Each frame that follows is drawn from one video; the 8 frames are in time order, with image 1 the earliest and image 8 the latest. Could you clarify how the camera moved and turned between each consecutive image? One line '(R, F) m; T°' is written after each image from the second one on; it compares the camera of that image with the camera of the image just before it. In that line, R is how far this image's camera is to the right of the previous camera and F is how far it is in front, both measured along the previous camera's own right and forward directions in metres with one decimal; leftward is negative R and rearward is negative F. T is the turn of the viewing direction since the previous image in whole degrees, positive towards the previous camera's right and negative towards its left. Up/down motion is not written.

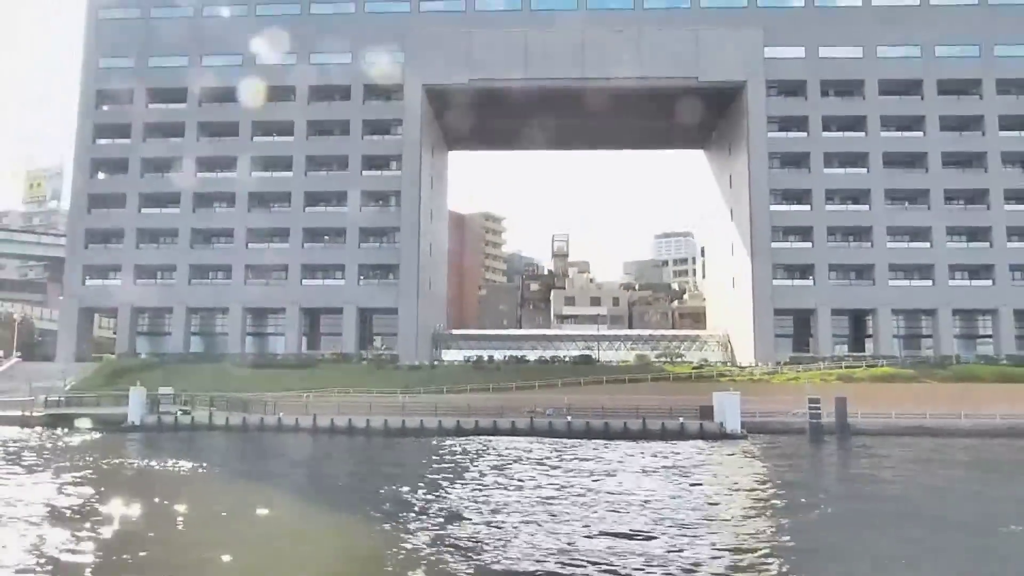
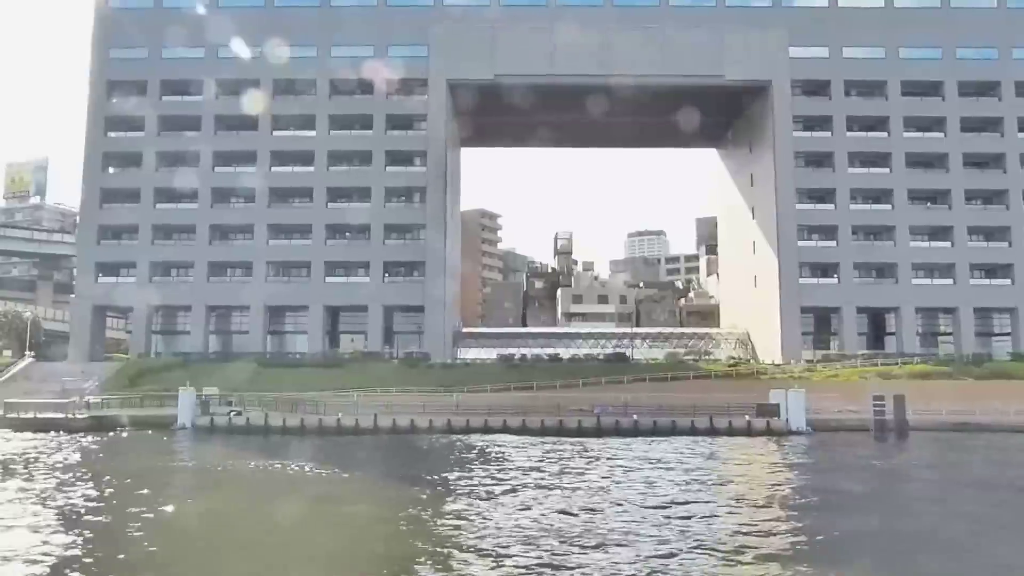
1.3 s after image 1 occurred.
(-4.8, +0.6) m; +3°
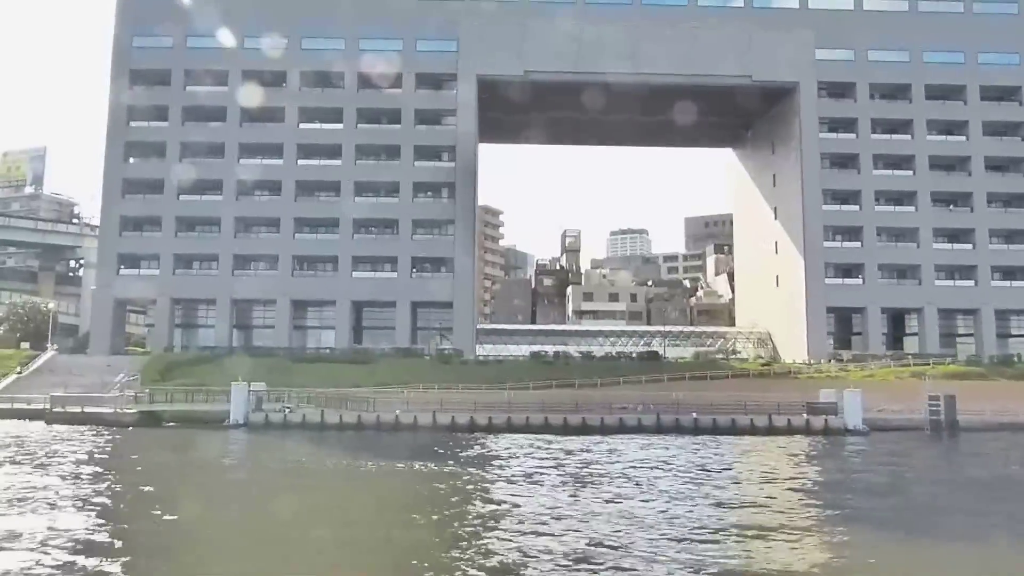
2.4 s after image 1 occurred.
(-4.1, +0.2) m; +2°
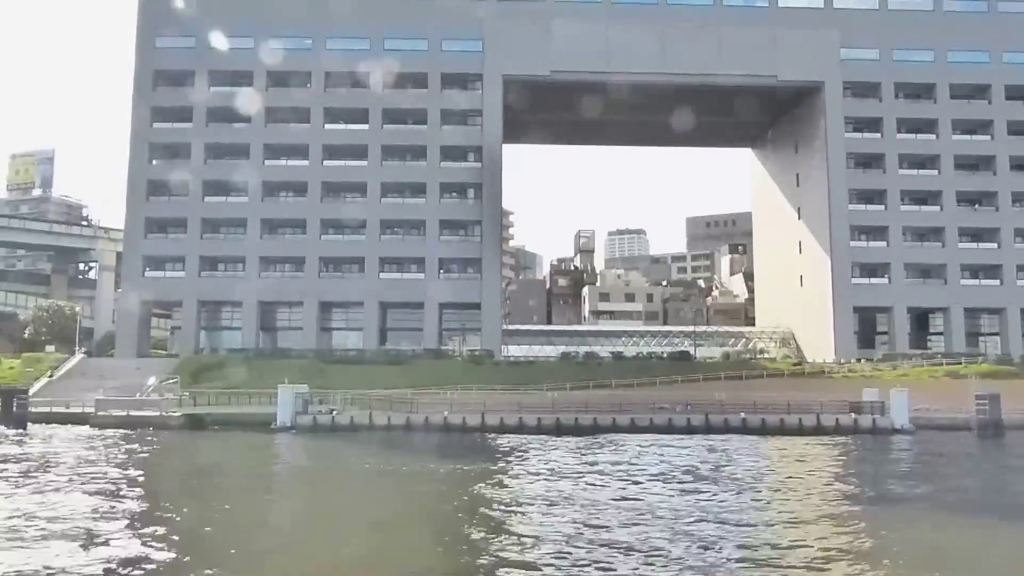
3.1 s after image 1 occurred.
(-2.6, +0.1) m; 0°
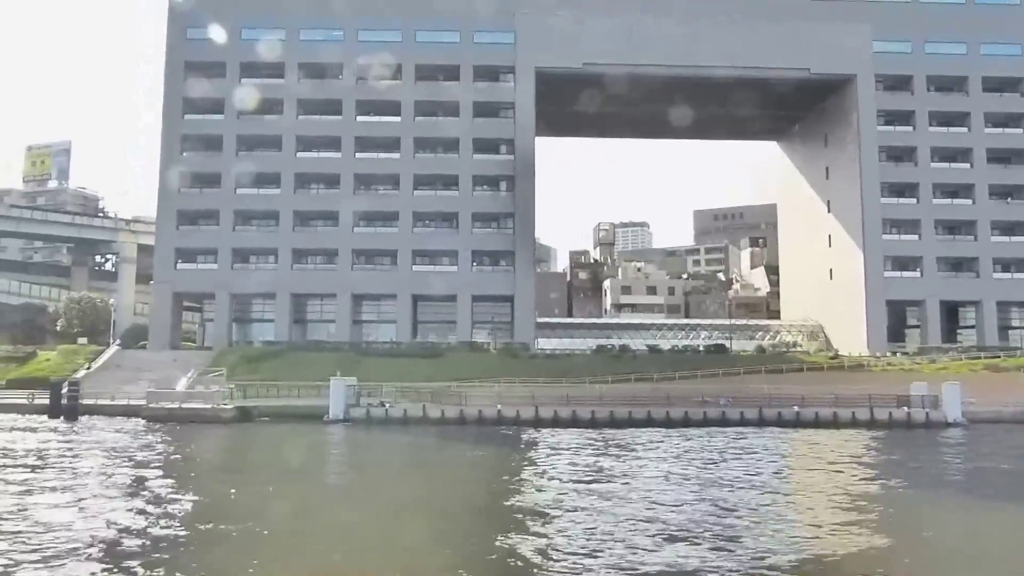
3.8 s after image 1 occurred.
(-2.6, +0.1) m; 0°
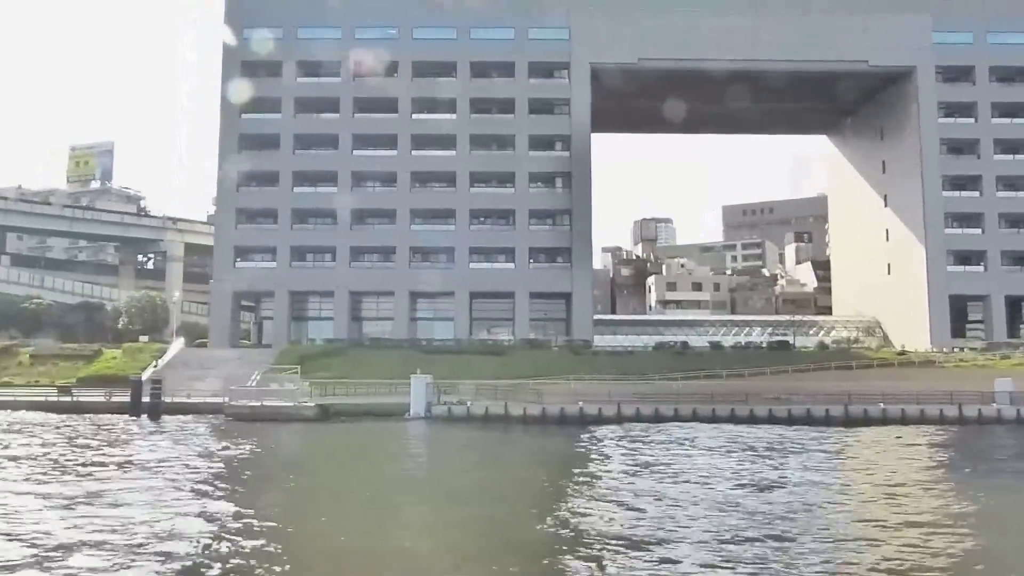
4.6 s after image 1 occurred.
(-3.0, +0.2) m; -1°
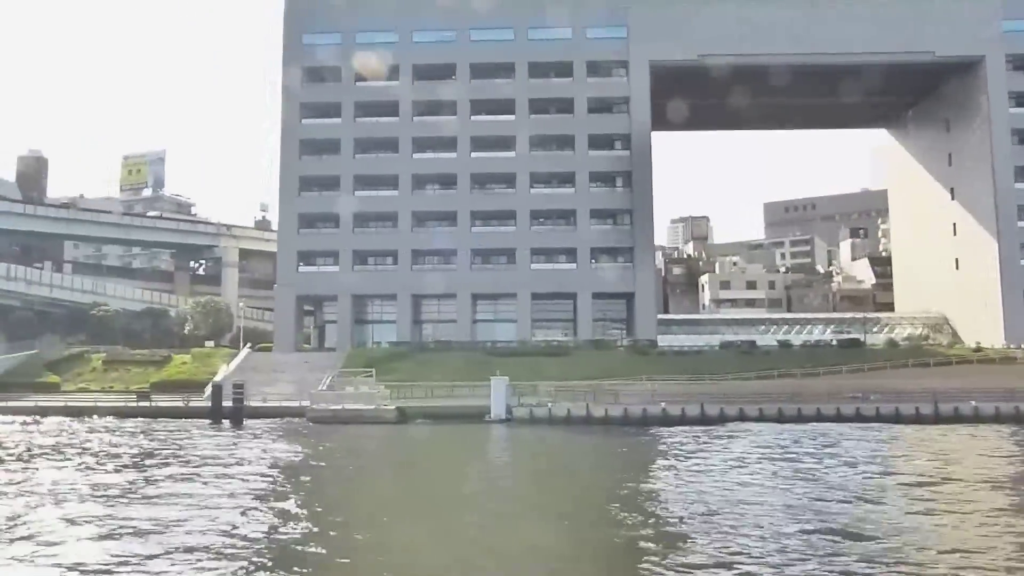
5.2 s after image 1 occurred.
(-2.3, +0.2) m; -2°
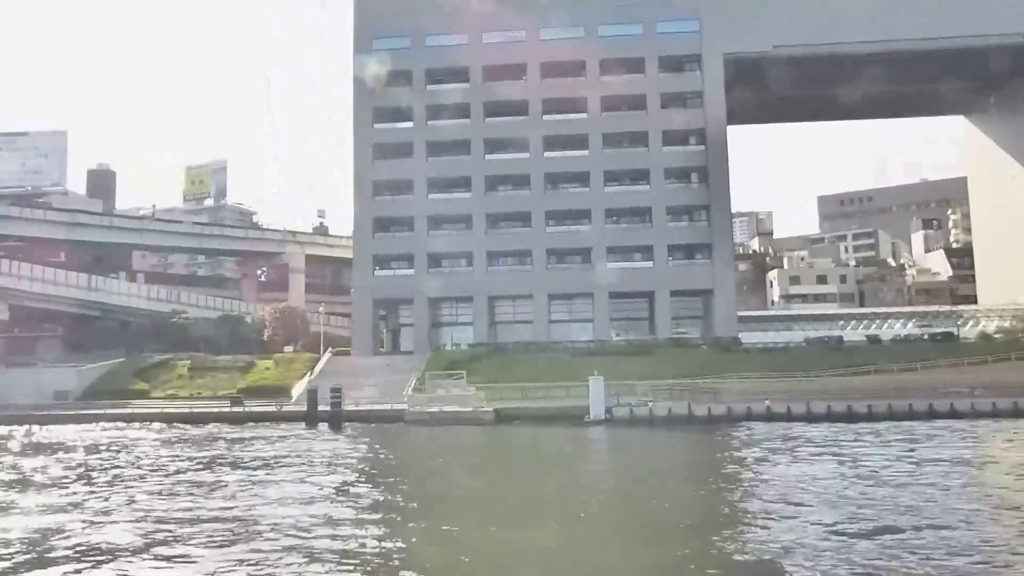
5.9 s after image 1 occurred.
(-2.6, +0.3) m; -3°
